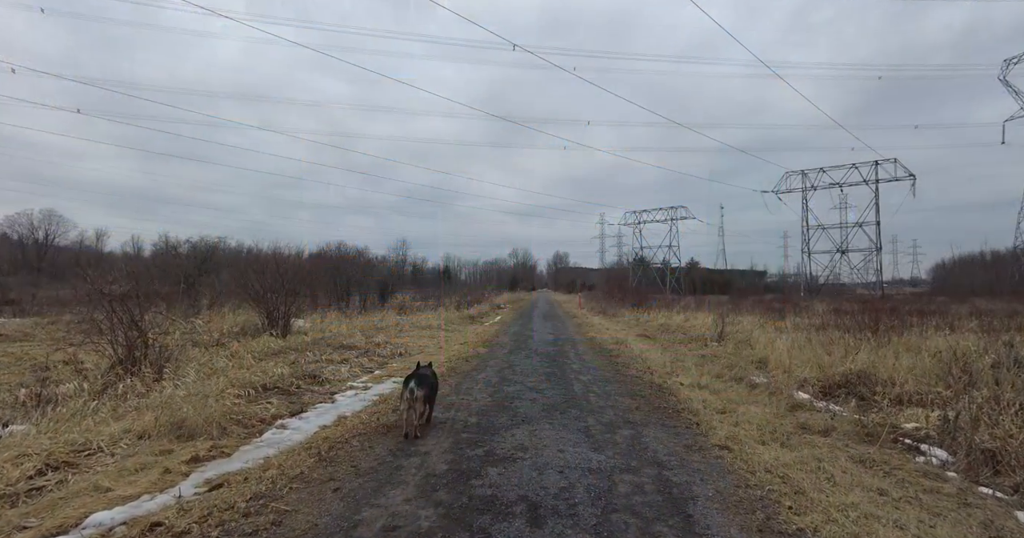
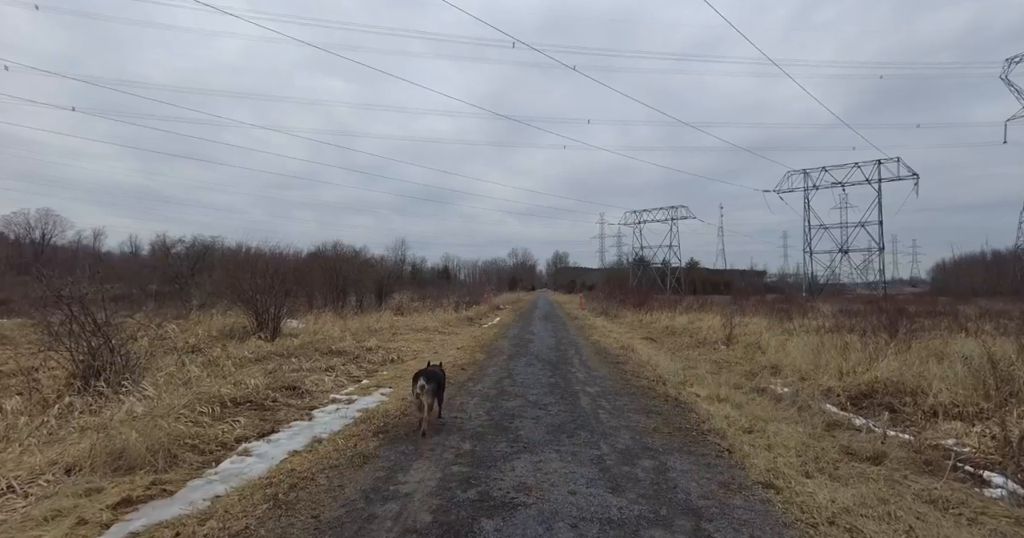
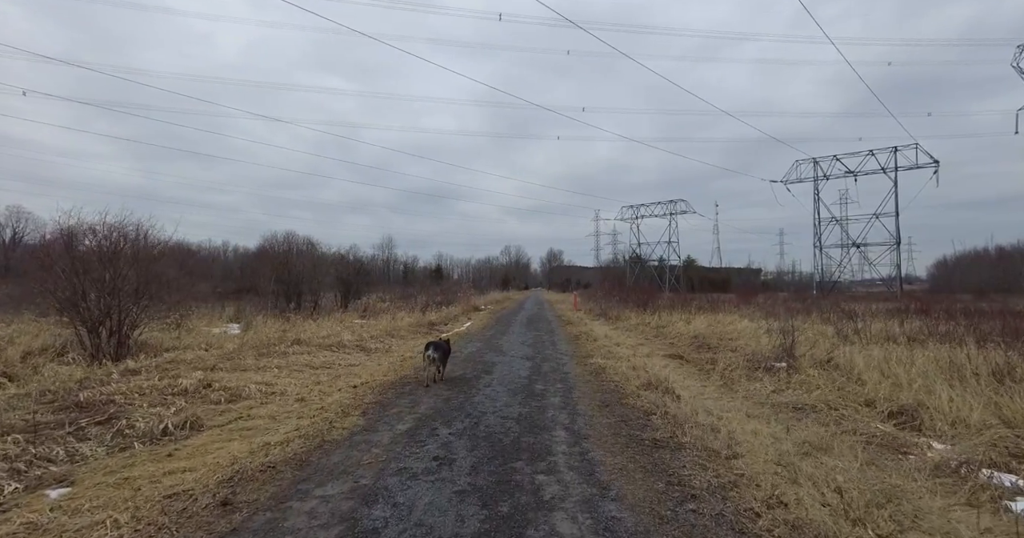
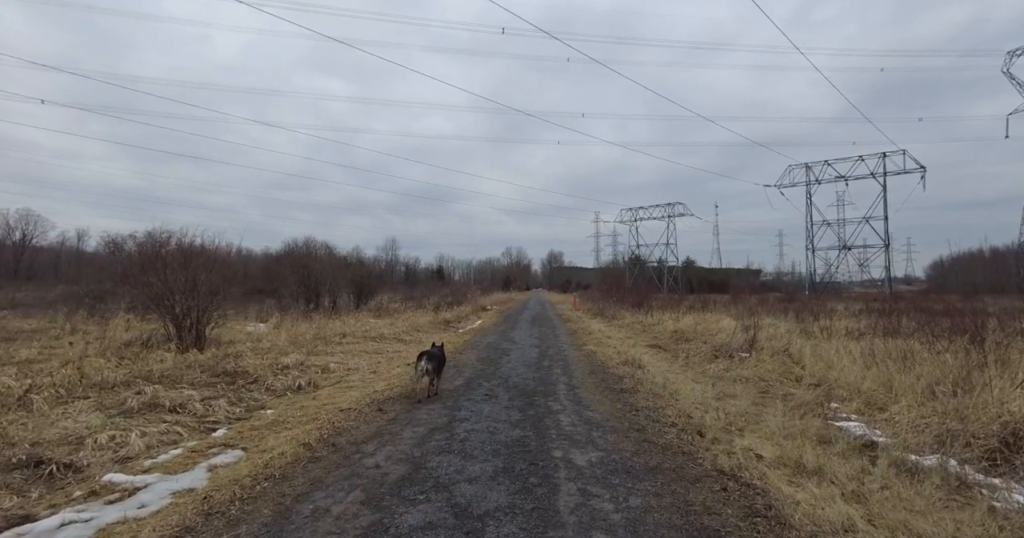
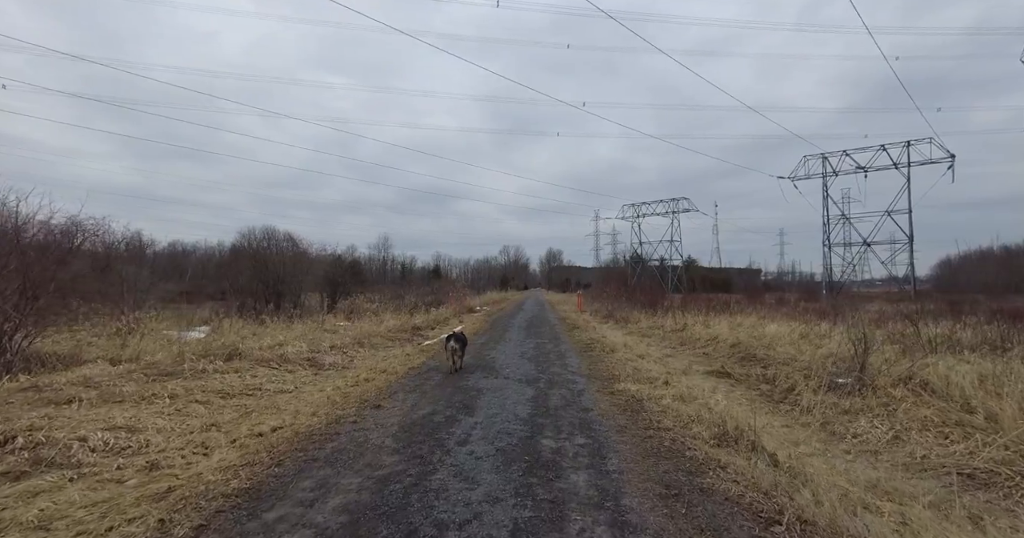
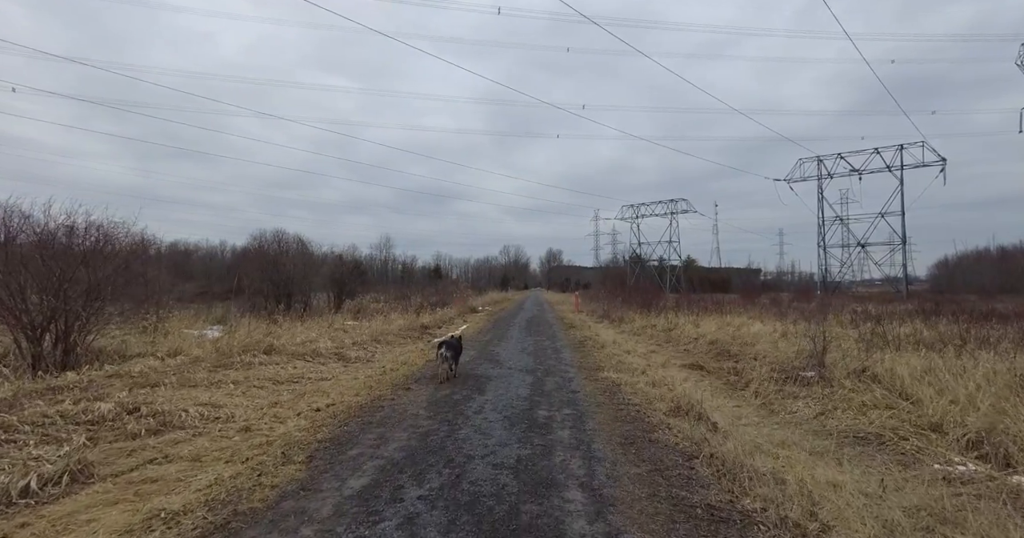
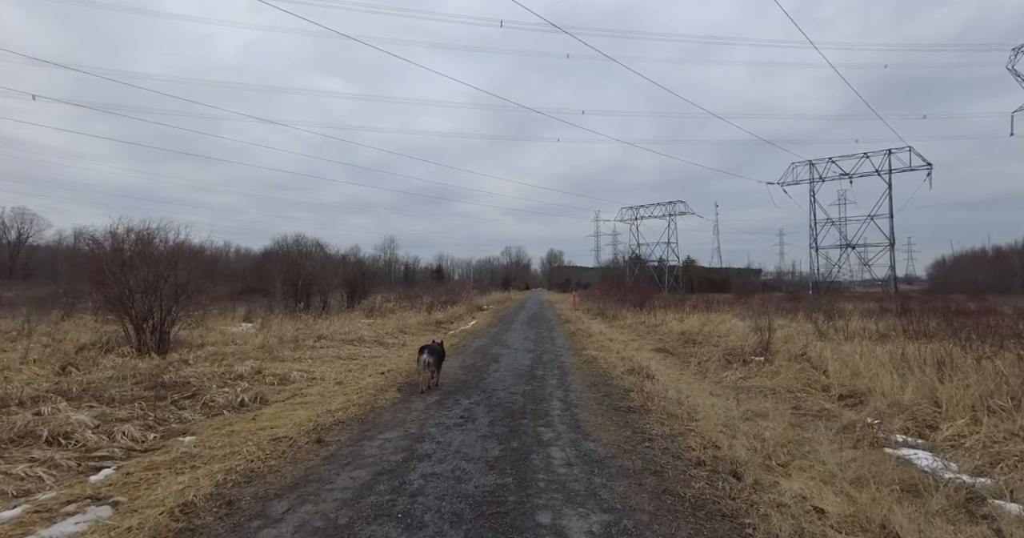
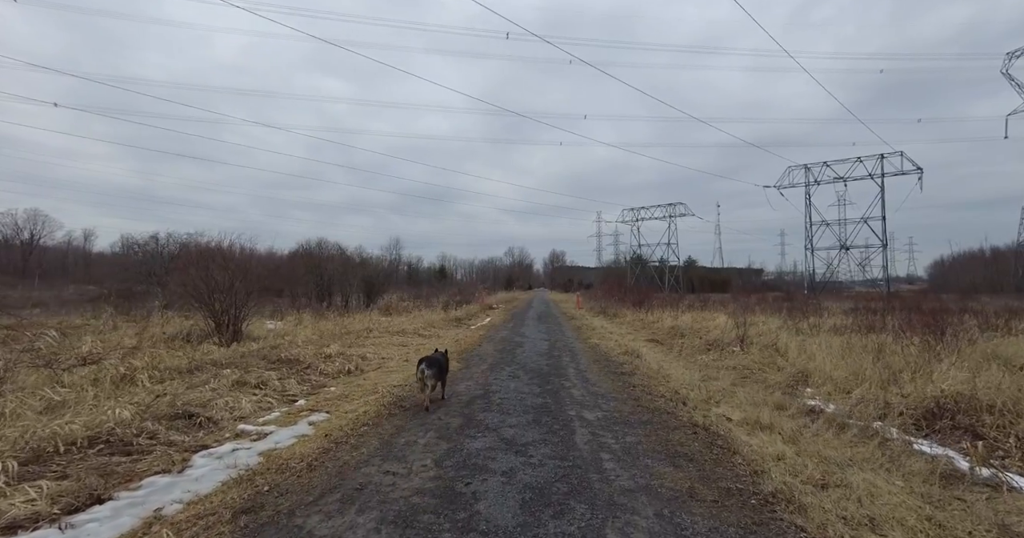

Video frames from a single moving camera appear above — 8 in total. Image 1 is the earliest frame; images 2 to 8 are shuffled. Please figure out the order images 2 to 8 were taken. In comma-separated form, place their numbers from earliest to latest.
2, 8, 4, 7, 3, 6, 5
